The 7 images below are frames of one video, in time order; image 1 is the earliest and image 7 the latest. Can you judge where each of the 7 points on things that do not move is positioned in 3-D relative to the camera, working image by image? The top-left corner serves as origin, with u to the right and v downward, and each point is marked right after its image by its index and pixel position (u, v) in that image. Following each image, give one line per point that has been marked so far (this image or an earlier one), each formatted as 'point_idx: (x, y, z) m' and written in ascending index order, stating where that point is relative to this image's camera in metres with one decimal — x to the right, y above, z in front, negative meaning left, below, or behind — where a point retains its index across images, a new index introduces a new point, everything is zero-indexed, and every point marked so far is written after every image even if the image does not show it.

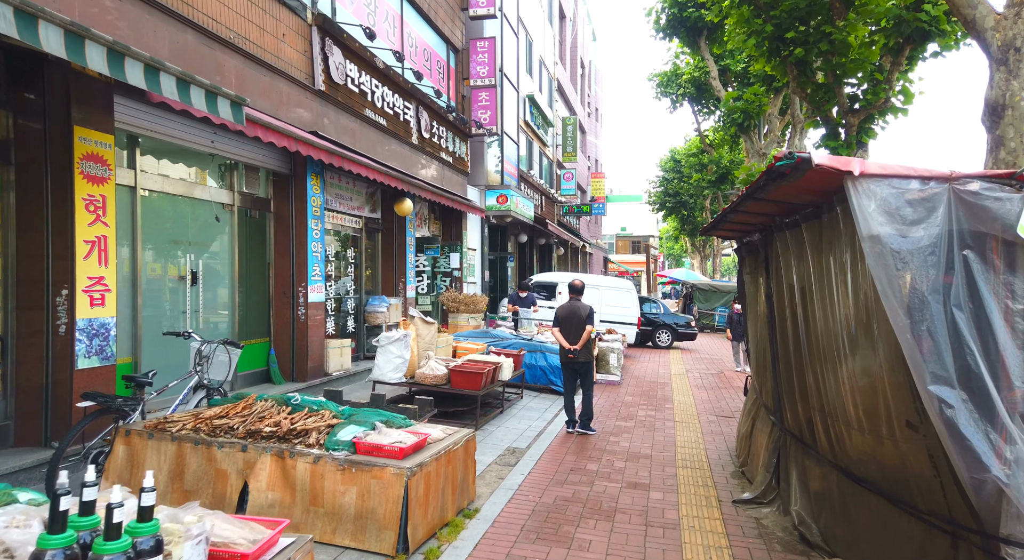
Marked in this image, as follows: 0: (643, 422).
0: (+1.7, -1.8, +8.3) m
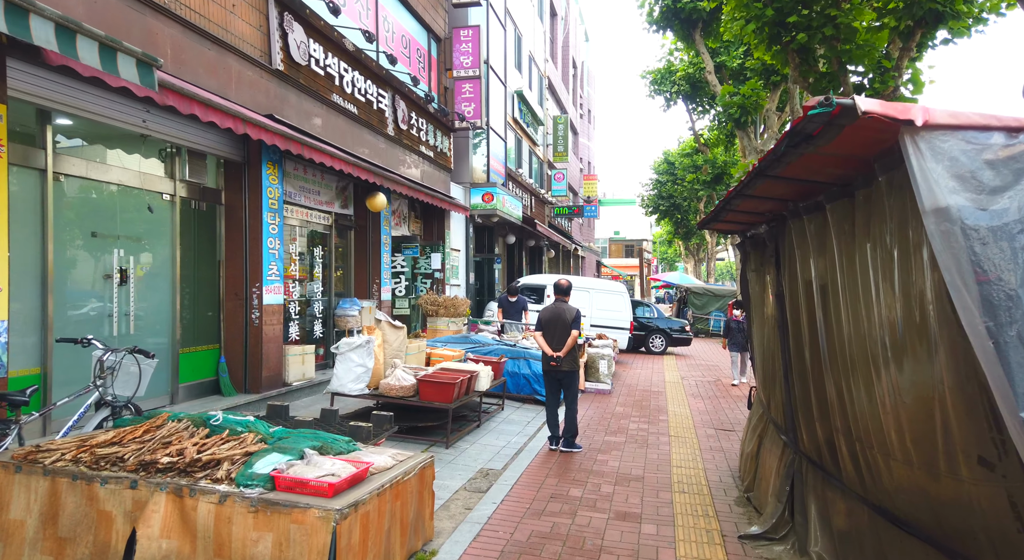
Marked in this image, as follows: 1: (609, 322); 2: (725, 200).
0: (+1.4, -1.8, +7.5) m
1: (+2.3, -1.0, +15.4) m
2: (+1.5, +0.6, +4.6) m
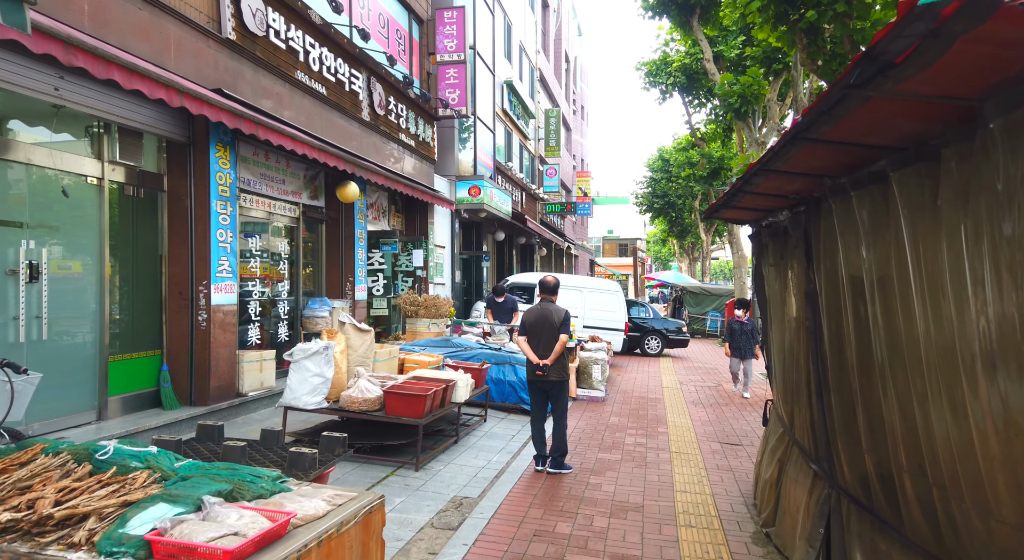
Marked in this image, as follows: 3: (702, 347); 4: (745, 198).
0: (+1.2, -1.8, +6.7) m
1: (+2.0, -1.0, +14.6) m
2: (+1.4, +0.6, +3.8) m
3: (+5.8, -2.1, +19.9) m
4: (+1.6, +0.6, +4.4) m
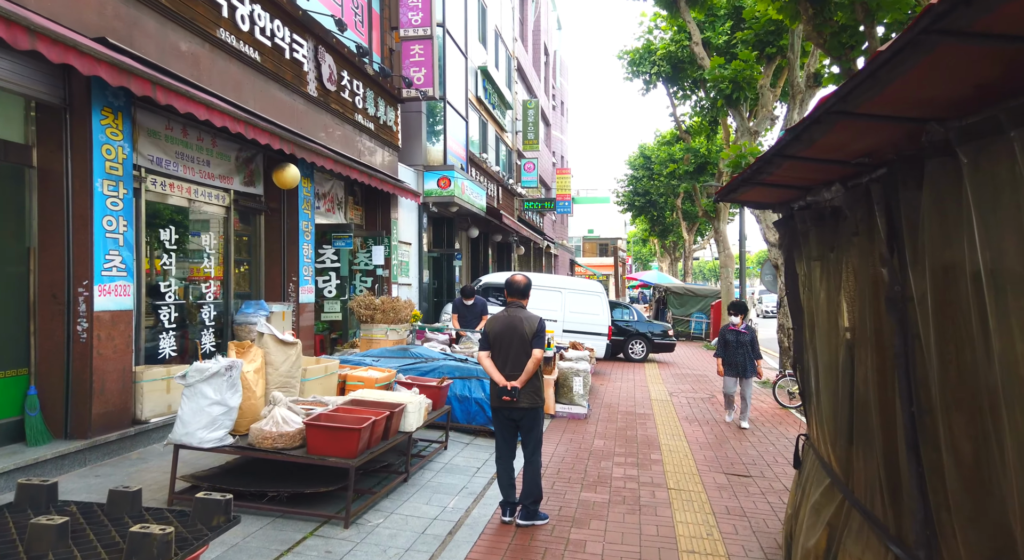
0: (+0.9, -1.8, +5.5) m
1: (+1.5, -1.0, +13.4) m
2: (+1.1, +0.6, +2.6) m
3: (+5.1, -2.1, +18.8) m
4: (+1.3, +0.6, +3.2) m
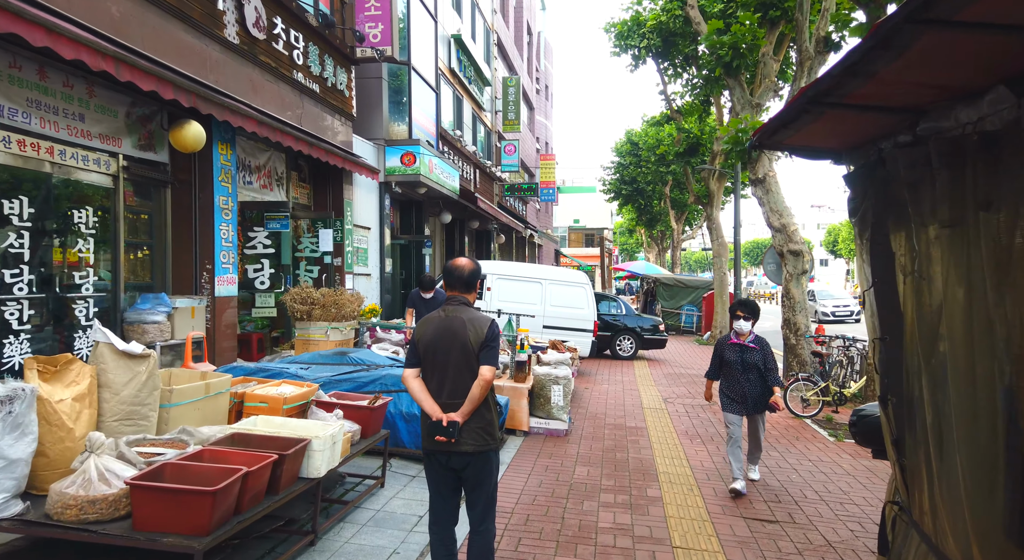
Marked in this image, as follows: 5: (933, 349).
0: (+0.6, -1.7, +4.0) m
1: (+1.0, -0.8, +11.9) m
2: (+0.9, +0.7, +1.1) m
3: (+4.5, -1.8, +17.5) m
4: (+1.1, +0.6, +1.7) m
5: (+1.4, -0.2, +2.2) m
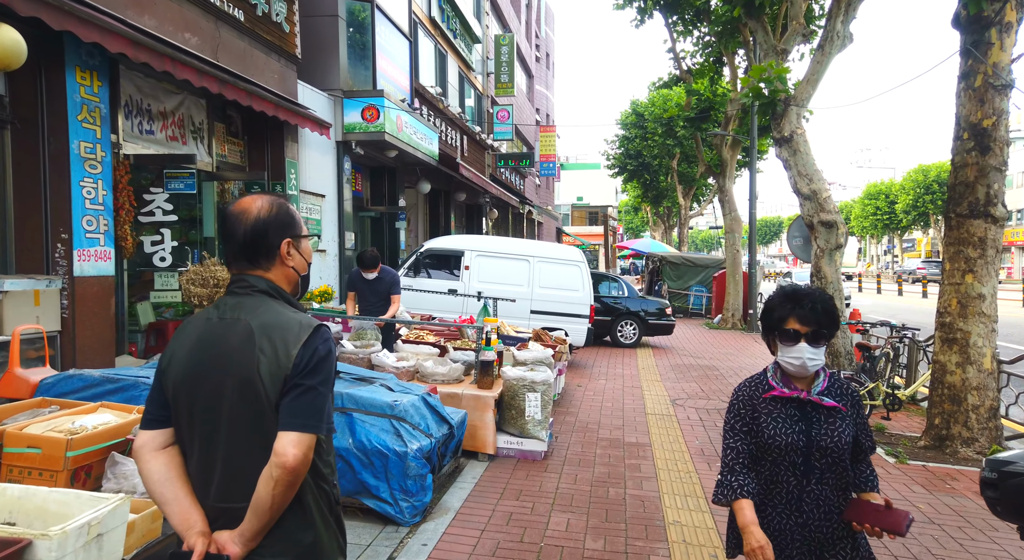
0: (+0.3, -1.6, +2.3) m
1: (+0.7, -0.4, +10.2) m
2: (+0.5, +0.7, -0.6) m
3: (+4.3, -1.3, +15.7) m
4: (+0.7, +0.7, 0.0) m
5: (+1.0, -0.2, +0.4) m
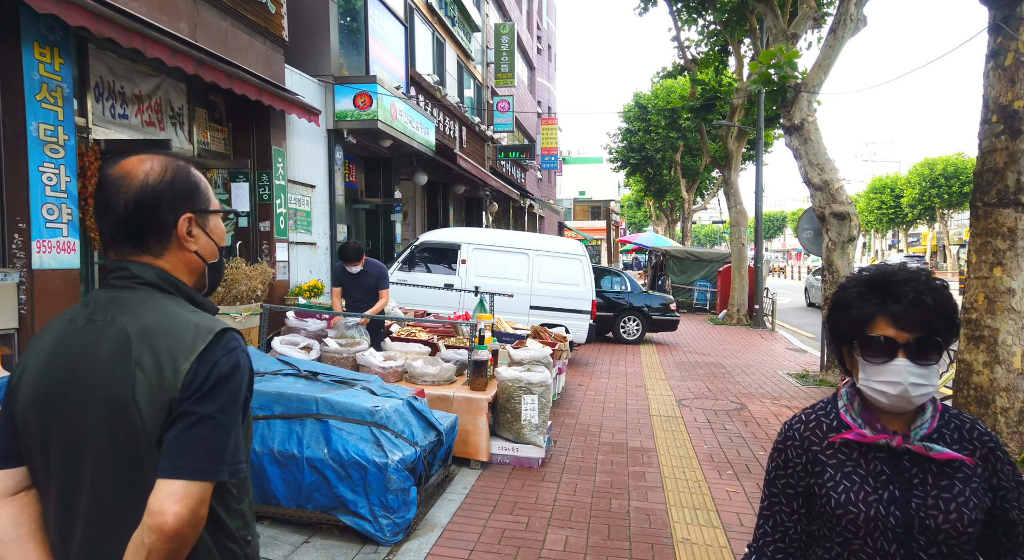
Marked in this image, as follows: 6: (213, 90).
0: (+0.2, -1.5, +1.9) m
1: (+0.7, -0.3, +9.8) m
2: (+0.5, +0.7, -1.0) m
3: (+4.3, -1.2, +15.3) m
4: (+0.7, +0.7, -0.4) m
5: (+1.0, -0.2, 0.0) m
6: (-3.5, +2.2, +7.6) m
